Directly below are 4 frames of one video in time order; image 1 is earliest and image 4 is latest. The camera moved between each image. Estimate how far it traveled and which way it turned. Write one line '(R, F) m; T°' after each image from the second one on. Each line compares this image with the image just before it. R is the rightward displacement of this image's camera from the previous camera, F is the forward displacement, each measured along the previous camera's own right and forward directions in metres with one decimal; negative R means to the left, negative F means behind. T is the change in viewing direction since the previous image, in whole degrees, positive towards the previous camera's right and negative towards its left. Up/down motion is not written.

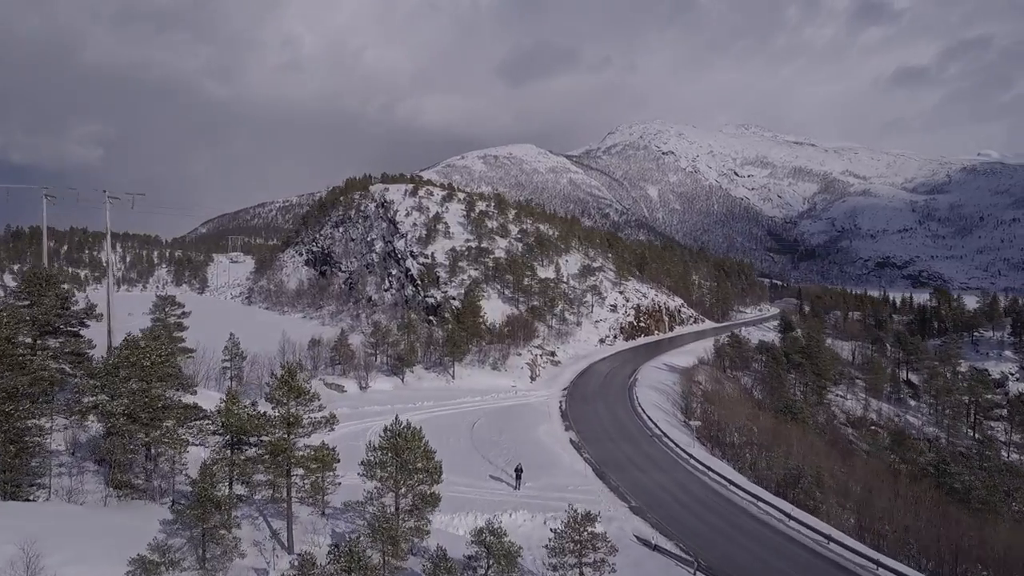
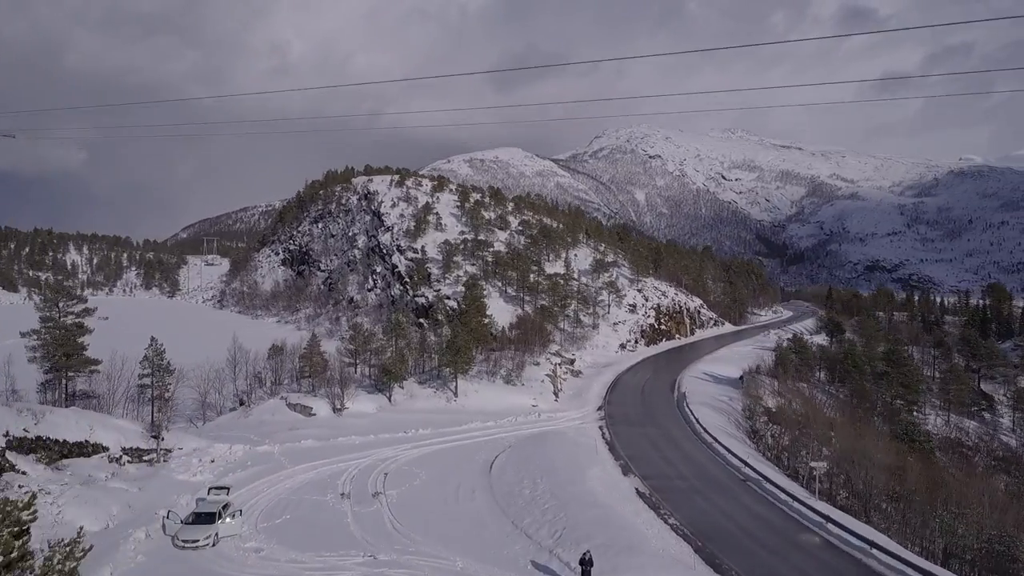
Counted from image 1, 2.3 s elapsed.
(-1.8, +12.7) m; +1°
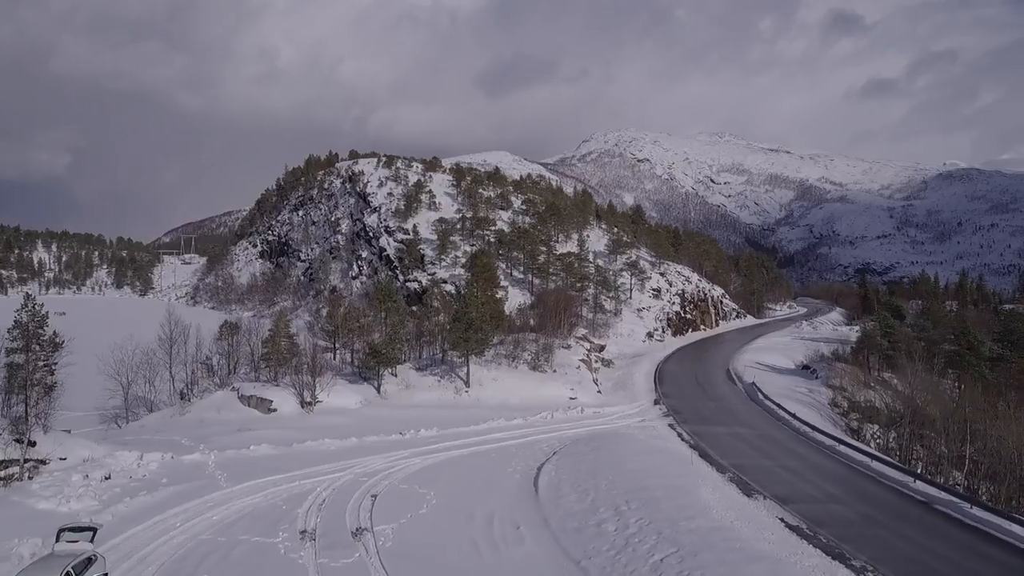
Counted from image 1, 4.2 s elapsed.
(-1.7, +10.7) m; +1°
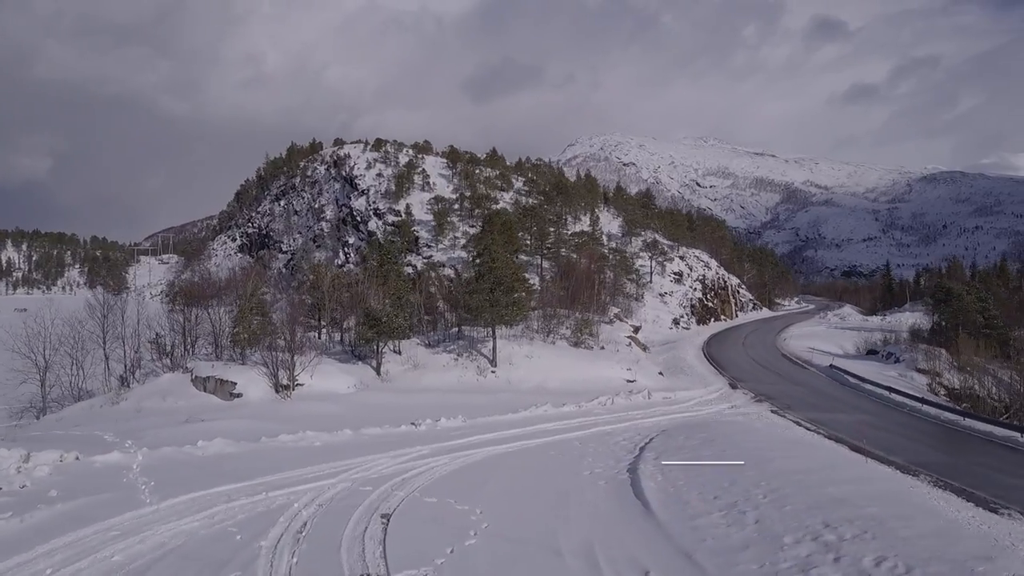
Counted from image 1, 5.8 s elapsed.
(-1.7, +7.4) m; +1°
